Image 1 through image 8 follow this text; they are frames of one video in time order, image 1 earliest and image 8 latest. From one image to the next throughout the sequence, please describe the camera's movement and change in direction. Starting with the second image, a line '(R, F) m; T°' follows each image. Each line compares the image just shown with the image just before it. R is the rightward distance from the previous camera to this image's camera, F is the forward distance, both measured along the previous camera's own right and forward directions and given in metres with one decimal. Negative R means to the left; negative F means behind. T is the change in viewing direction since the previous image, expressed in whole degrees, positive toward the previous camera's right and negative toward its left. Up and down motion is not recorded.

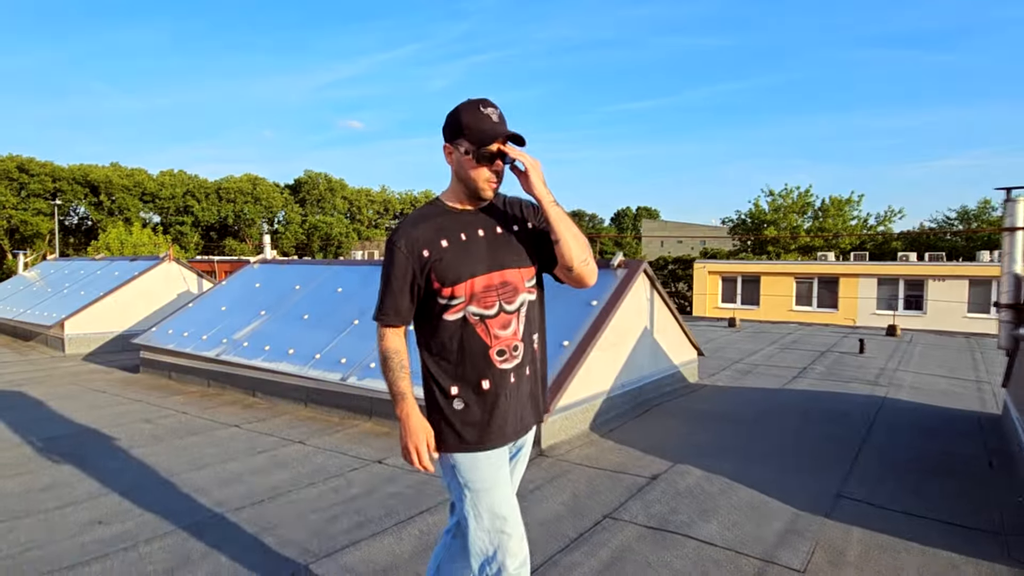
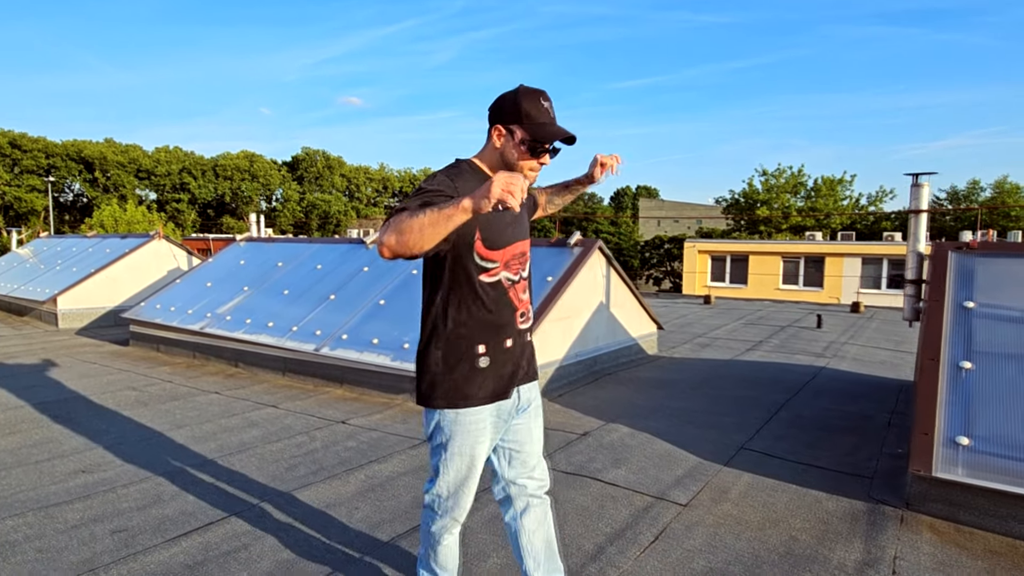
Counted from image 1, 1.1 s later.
(+0.4, -0.4) m; 0°
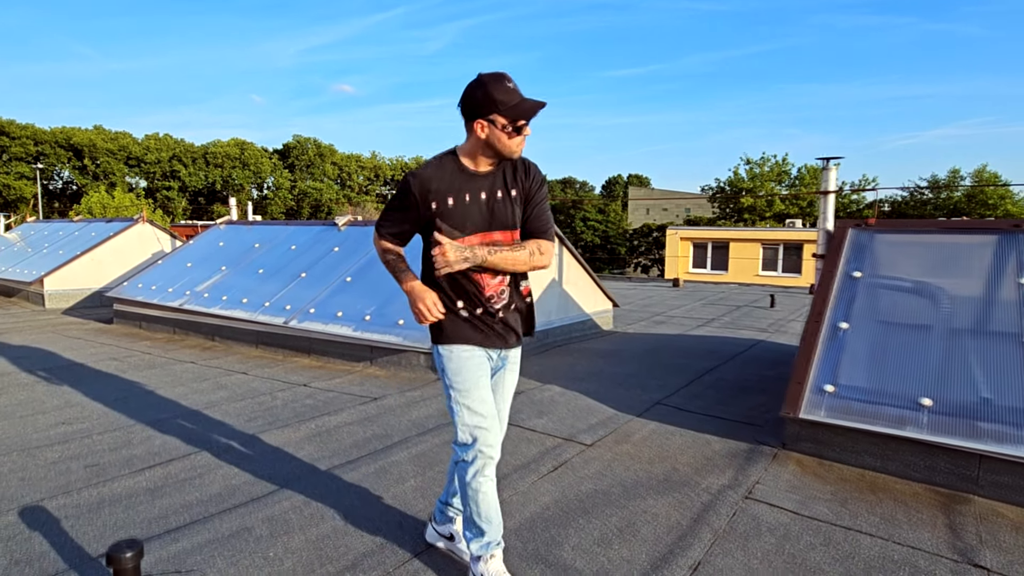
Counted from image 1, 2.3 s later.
(+0.4, -0.5) m; +1°
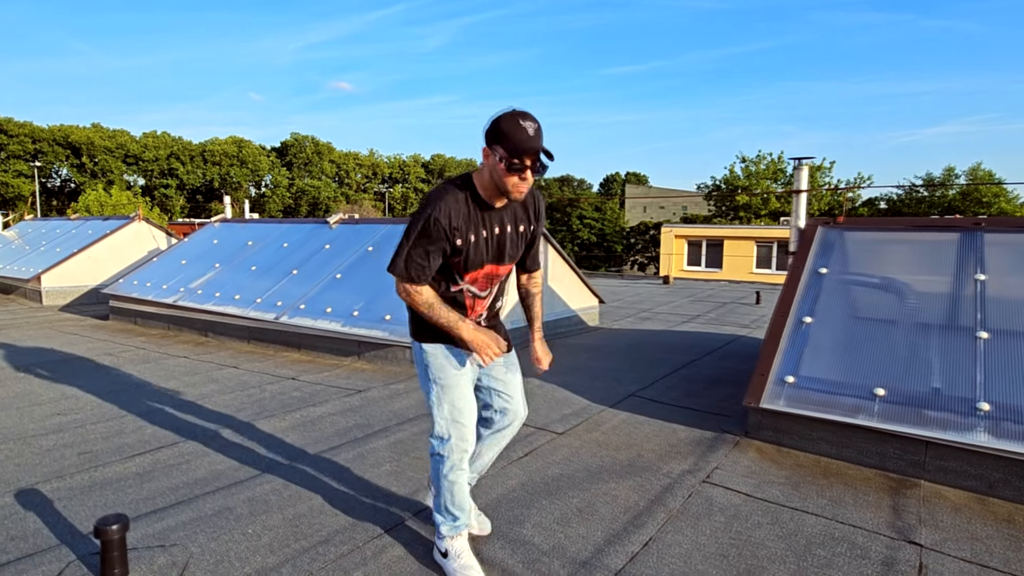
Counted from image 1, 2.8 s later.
(+0.2, -0.2) m; 0°
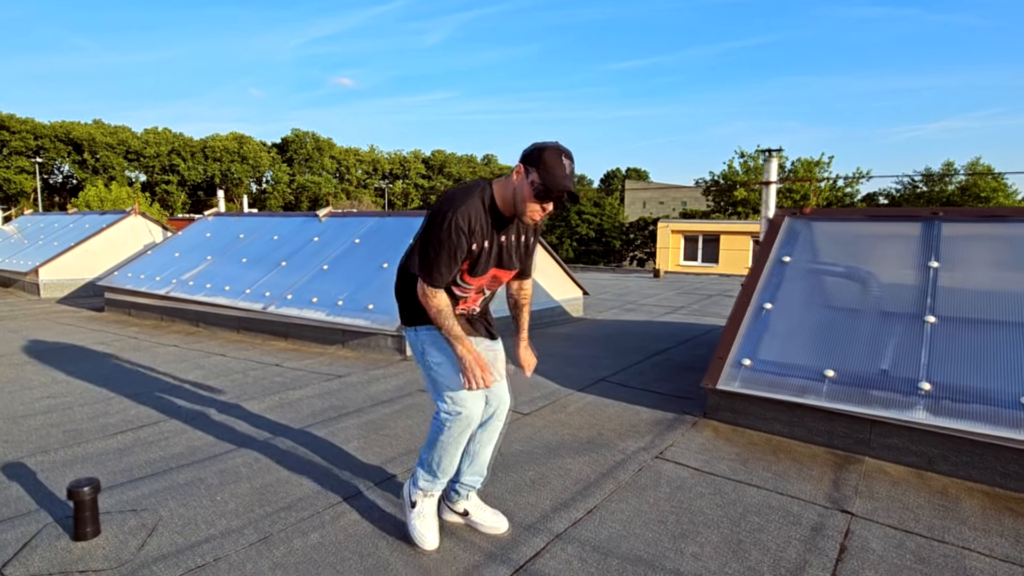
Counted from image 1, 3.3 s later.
(+0.2, -0.2) m; 0°
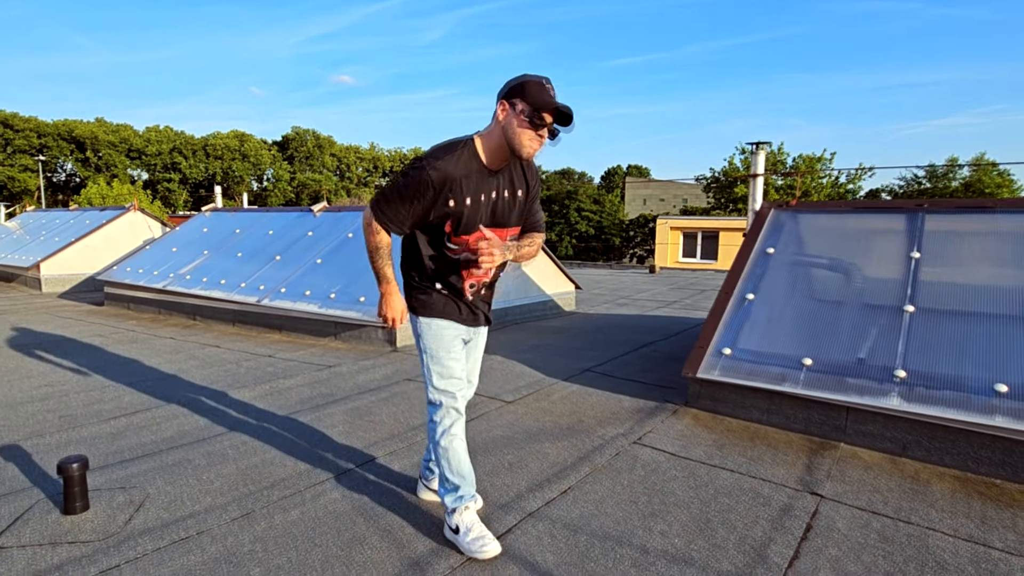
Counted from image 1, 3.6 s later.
(+0.1, -0.1) m; 0°
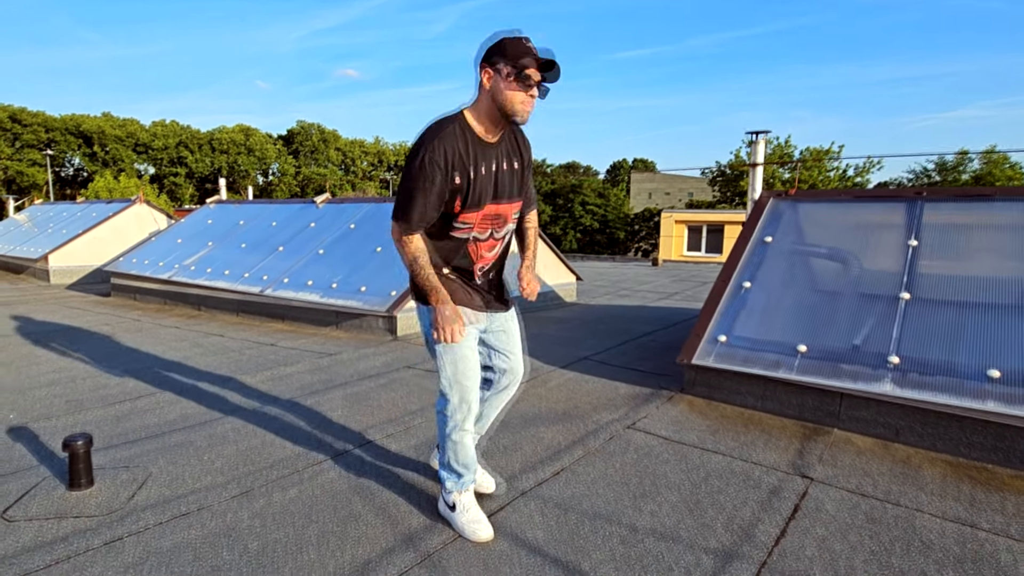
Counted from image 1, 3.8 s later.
(+0.1, 0.0) m; -1°
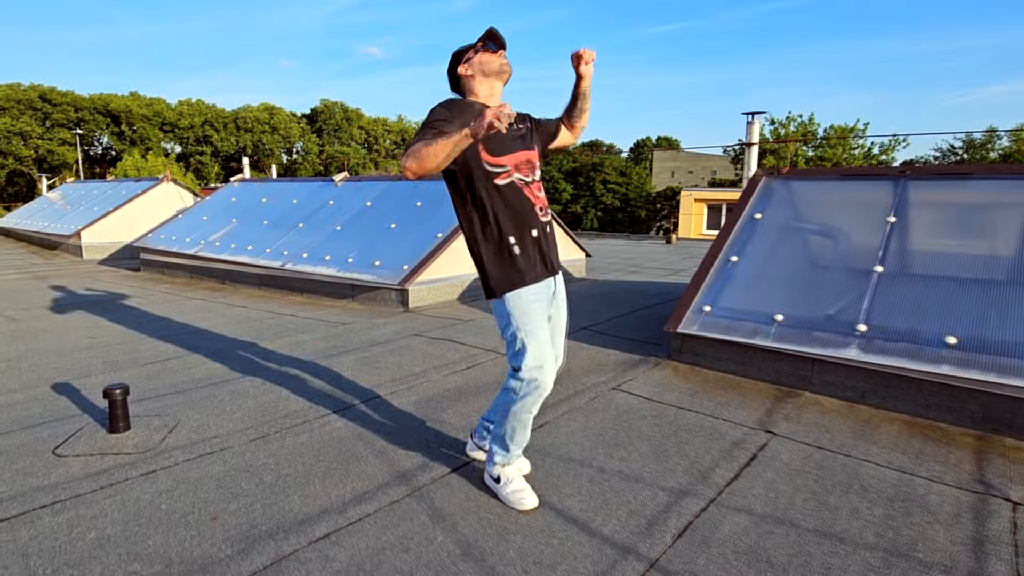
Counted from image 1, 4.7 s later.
(+0.2, -0.3) m; -2°
